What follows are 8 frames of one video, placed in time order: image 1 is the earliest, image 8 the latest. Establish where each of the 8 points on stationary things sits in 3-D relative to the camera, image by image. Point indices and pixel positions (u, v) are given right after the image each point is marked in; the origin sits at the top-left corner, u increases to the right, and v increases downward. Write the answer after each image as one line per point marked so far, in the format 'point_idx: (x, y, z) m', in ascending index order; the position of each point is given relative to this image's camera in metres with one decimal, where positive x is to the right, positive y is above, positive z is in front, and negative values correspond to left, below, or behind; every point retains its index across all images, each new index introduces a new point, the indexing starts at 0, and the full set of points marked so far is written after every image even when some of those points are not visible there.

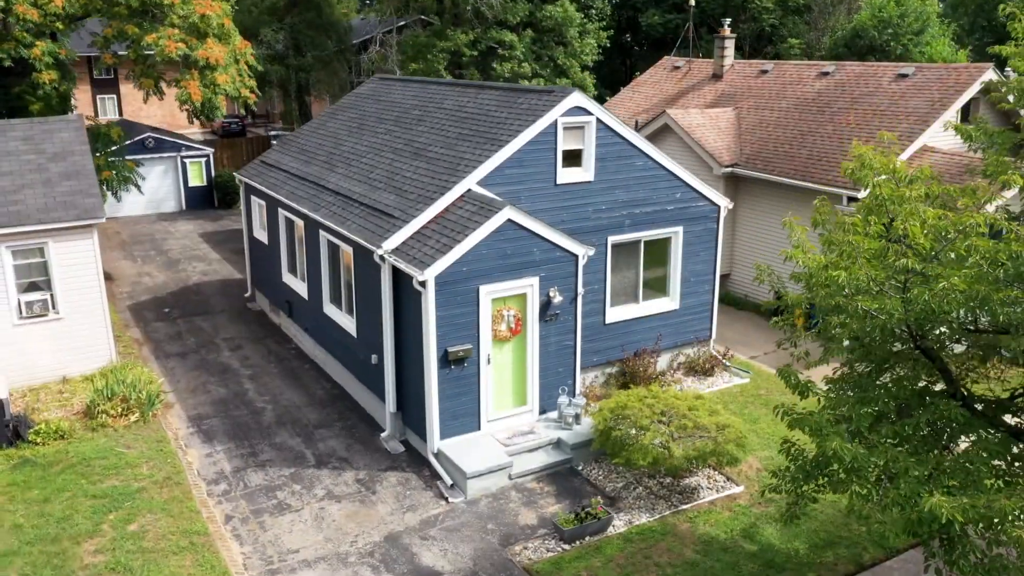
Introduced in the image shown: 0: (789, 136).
0: (+5.9, +3.2, +18.4) m
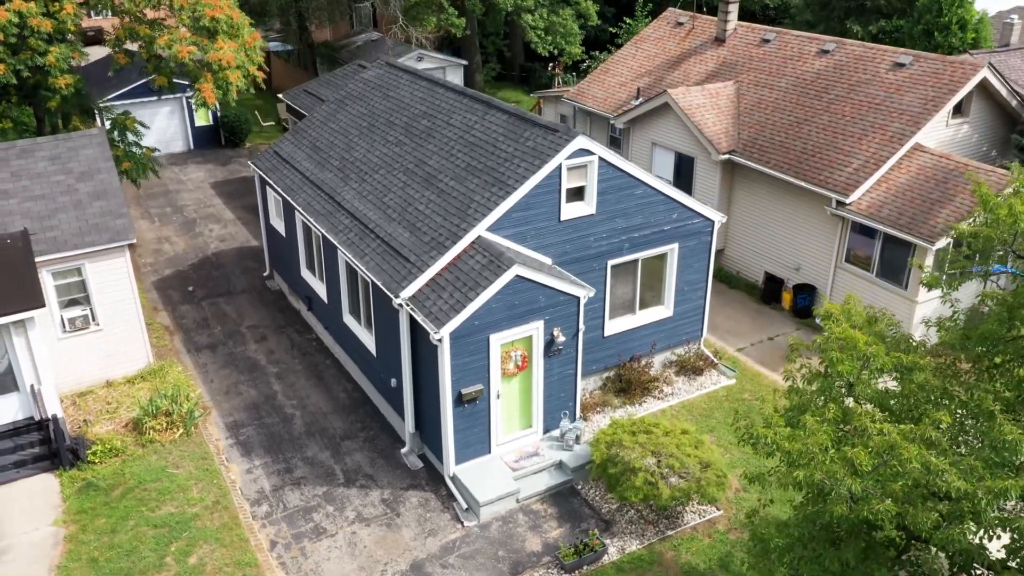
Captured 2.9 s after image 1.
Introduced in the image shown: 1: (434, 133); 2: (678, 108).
0: (+6.0, +3.6, +18.9) m
1: (-1.4, +2.8, +15.7) m
2: (+3.8, +4.1, +19.5) m
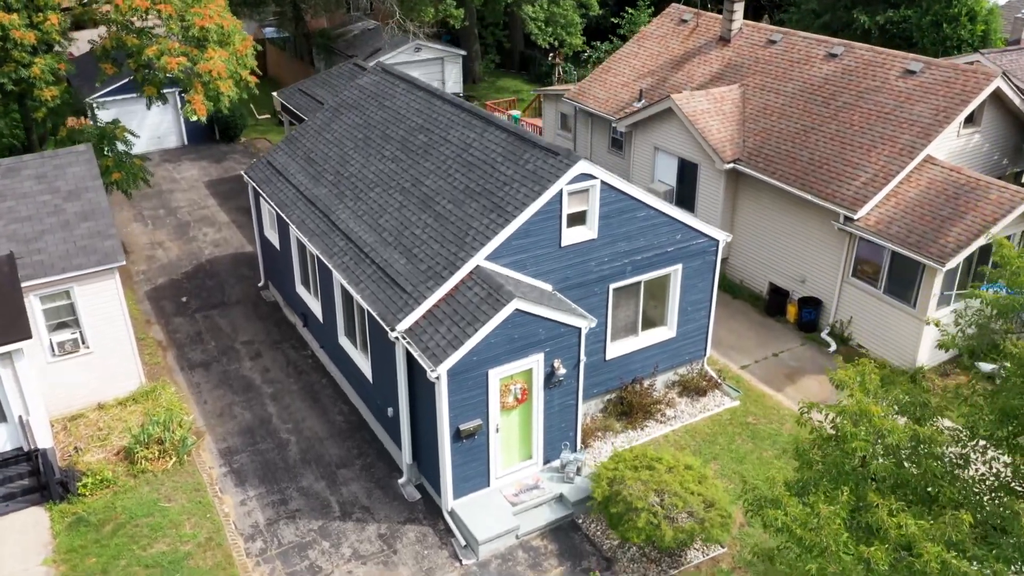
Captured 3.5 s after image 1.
0: (+6.0, +3.4, +18.4) m
1: (-1.4, +2.5, +15.2) m
2: (+3.7, +3.9, +19.0) m
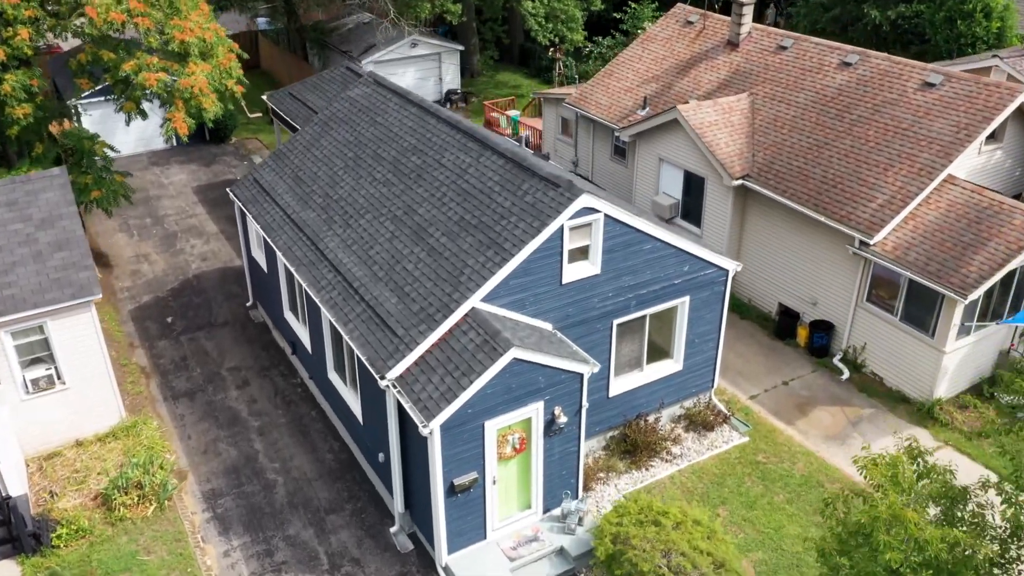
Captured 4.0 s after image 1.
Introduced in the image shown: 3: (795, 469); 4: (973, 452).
0: (+6.0, +2.9, +17.6) m
1: (-1.5, +1.9, +14.4) m
2: (+3.7, +3.4, +18.2) m
3: (+4.7, -3.0, +14.2) m
4: (+7.8, -2.8, +14.6) m
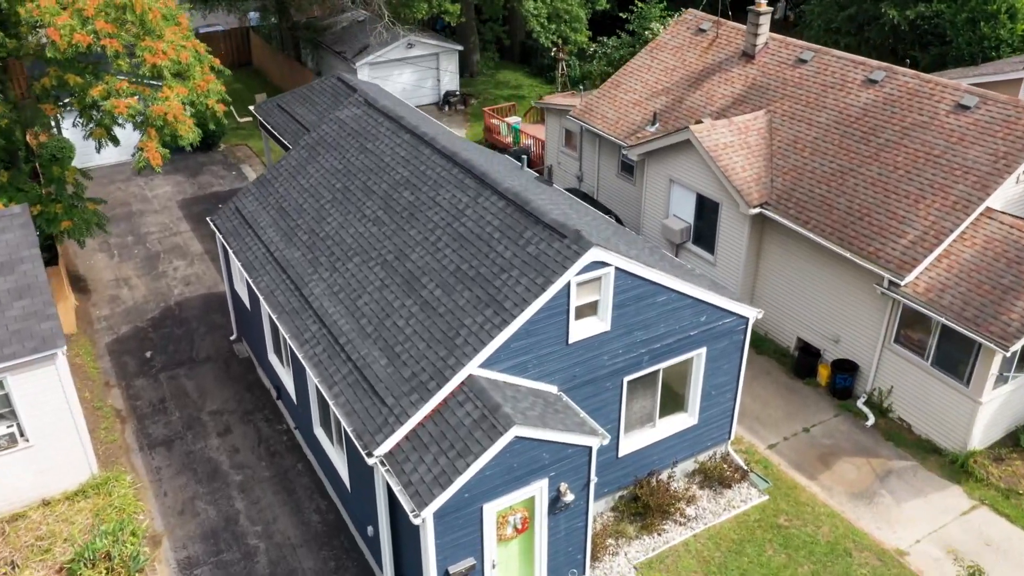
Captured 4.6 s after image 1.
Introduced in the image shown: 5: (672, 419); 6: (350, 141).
0: (+6.0, +2.2, +16.4) m
1: (-1.4, +1.2, +13.2) m
2: (+3.7, +2.7, +16.9) m
3: (+4.7, -3.7, +13.1) m
4: (+7.9, -3.5, +13.5) m
5: (+2.5, -2.1, +13.5) m
6: (-3.0, +2.7, +15.8) m
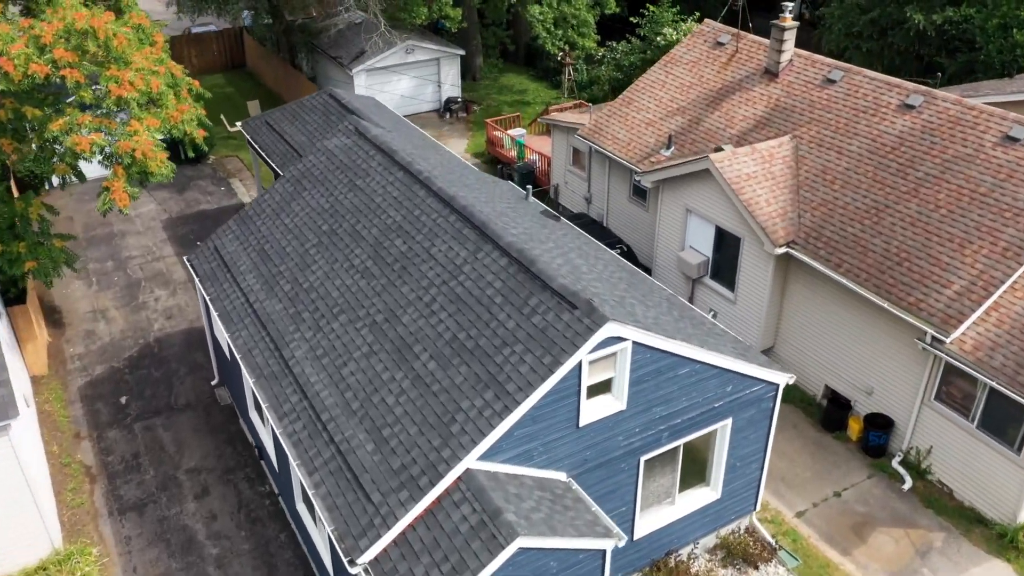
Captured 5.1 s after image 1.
0: (+6.1, +1.4, +15.0) m
1: (-1.4, +0.3, +11.9) m
2: (+3.8, +1.9, +15.5) m
3: (+4.7, -4.6, +11.8) m
4: (+7.9, -4.4, +12.2) m
5: (+2.6, -2.9, +12.2) m
6: (-2.9, +1.9, +14.4) m
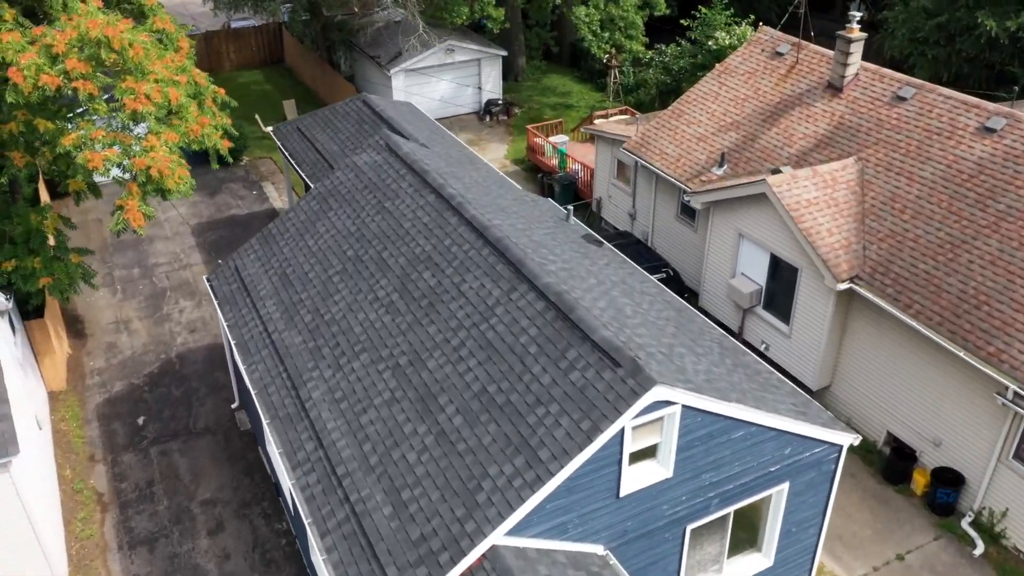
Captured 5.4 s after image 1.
0: (+6.7, +0.7, +13.7) m
1: (-0.9, -0.2, +10.9) m
2: (+4.5, +1.3, +14.3) m
3: (+5.1, -5.3, +10.6) m
4: (+8.3, -5.1, +10.9) m
5: (+3.0, -3.5, +11.1) m
6: (-2.3, +1.5, +13.5) m
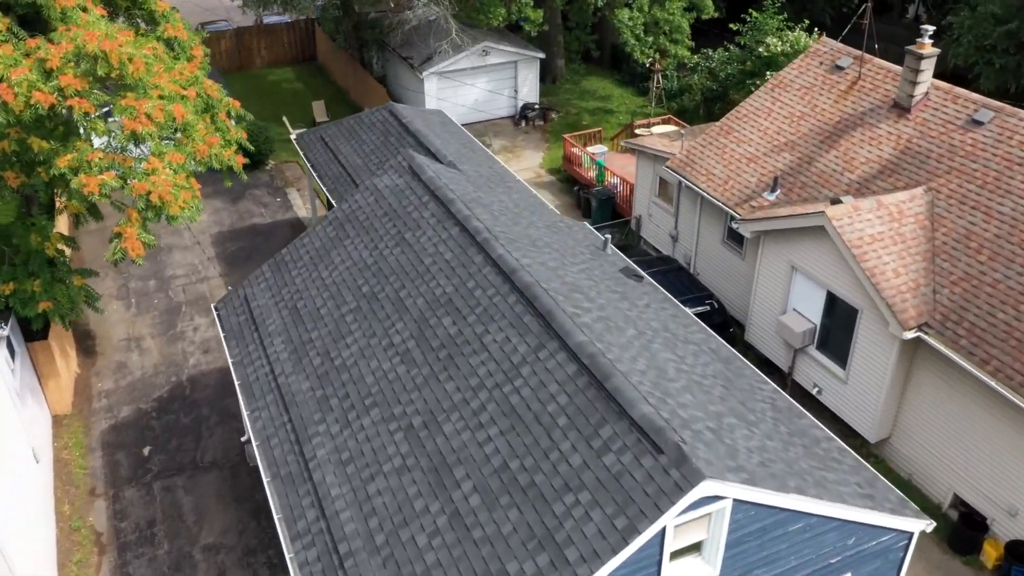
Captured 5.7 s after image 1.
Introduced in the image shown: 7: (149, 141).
0: (+7.2, 0.0, +12.2) m
1: (-0.6, -0.8, +9.8) m
2: (+5.0, +0.7, +13.0) m
3: (+5.3, -6.0, +9.3) m
4: (+8.4, -5.9, +9.4) m
5: (+3.2, -4.2, +9.8) m
6: (-1.8, +0.9, +12.4) m
7: (-4.9, +2.0, +11.6) m
